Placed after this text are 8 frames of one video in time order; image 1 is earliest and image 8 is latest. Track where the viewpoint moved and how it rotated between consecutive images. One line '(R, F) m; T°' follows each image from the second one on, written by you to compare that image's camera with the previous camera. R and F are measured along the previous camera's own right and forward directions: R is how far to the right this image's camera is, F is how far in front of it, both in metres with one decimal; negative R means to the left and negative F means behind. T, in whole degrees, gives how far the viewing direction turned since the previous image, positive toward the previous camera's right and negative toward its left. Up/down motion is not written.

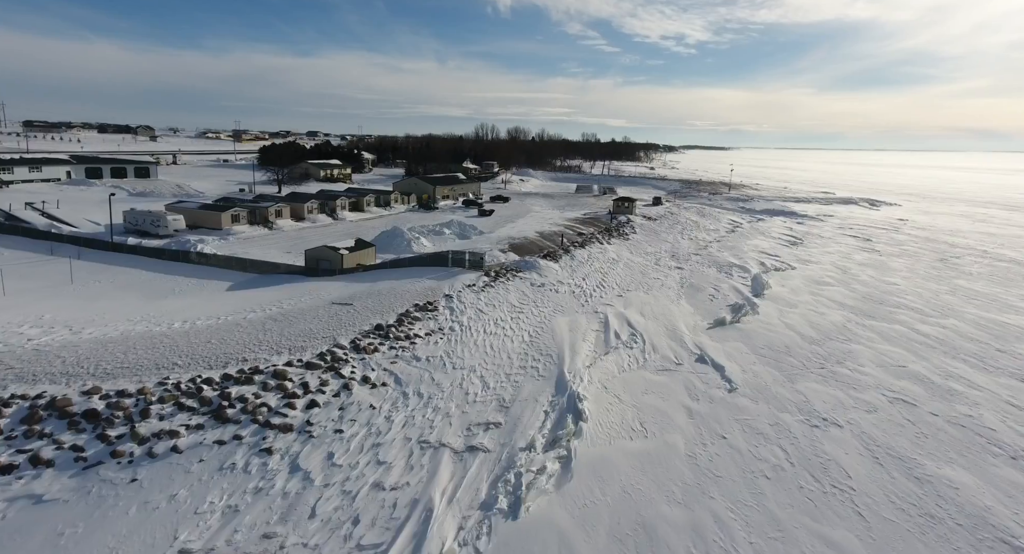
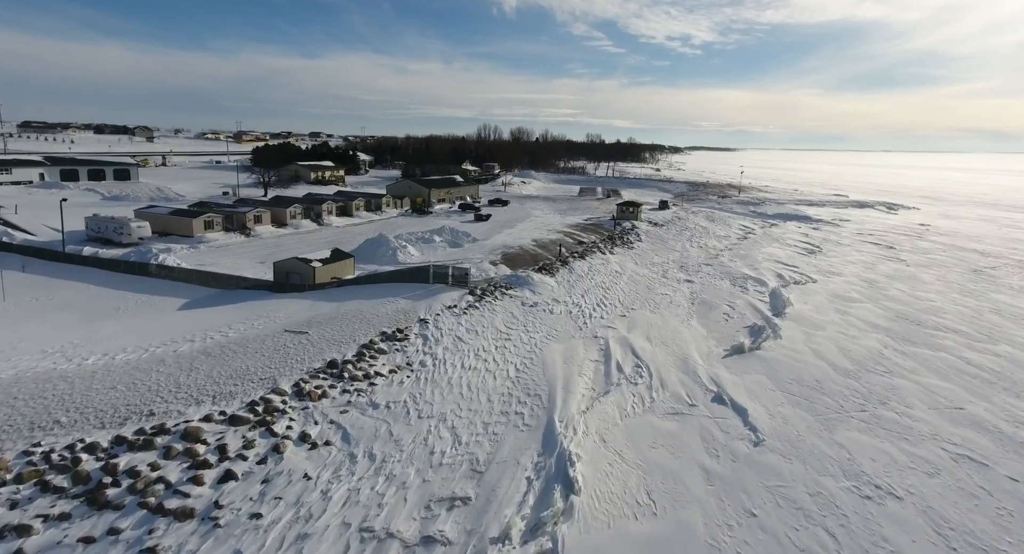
(+0.5, +2.2) m; 0°
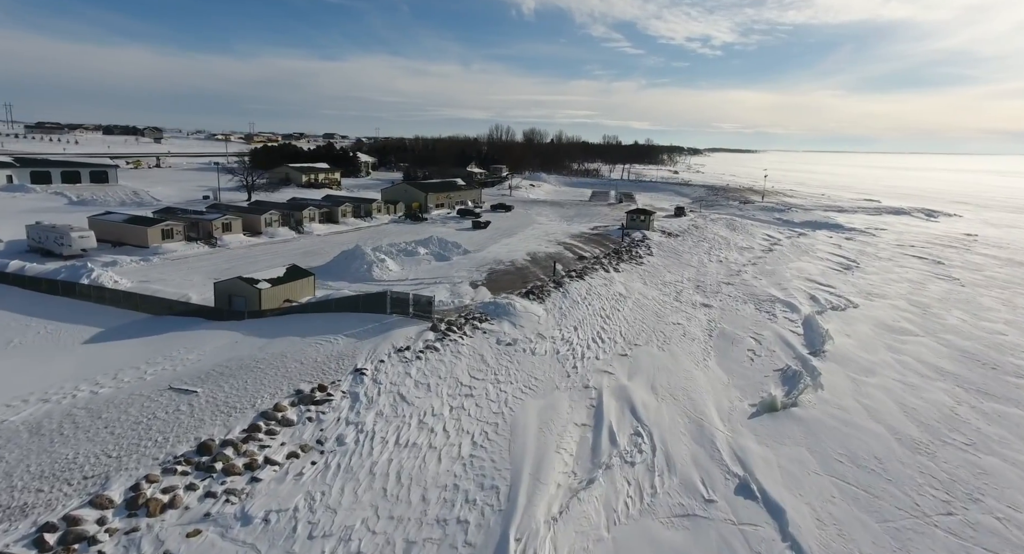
(+1.0, +3.2) m; -2°
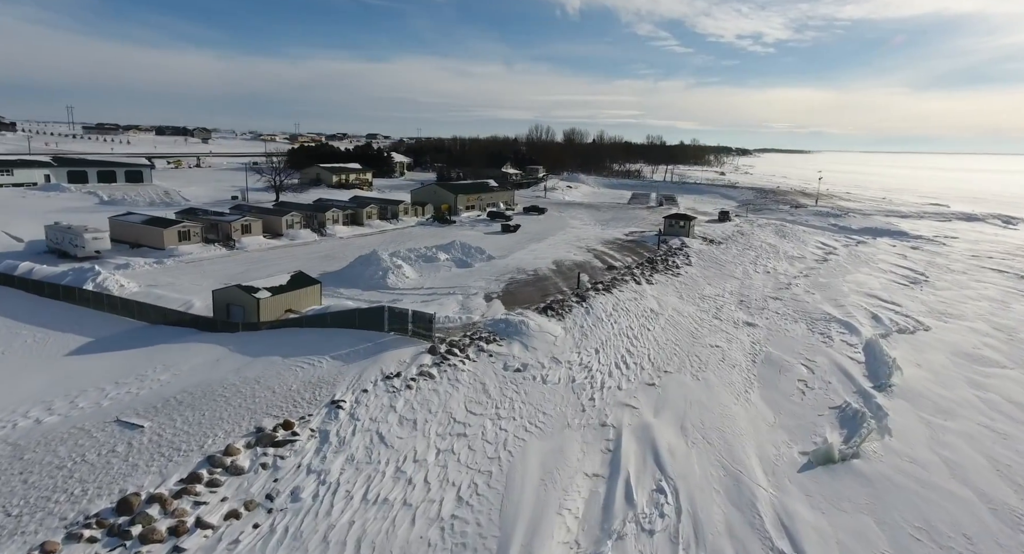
(+0.6, +1.6) m; -4°
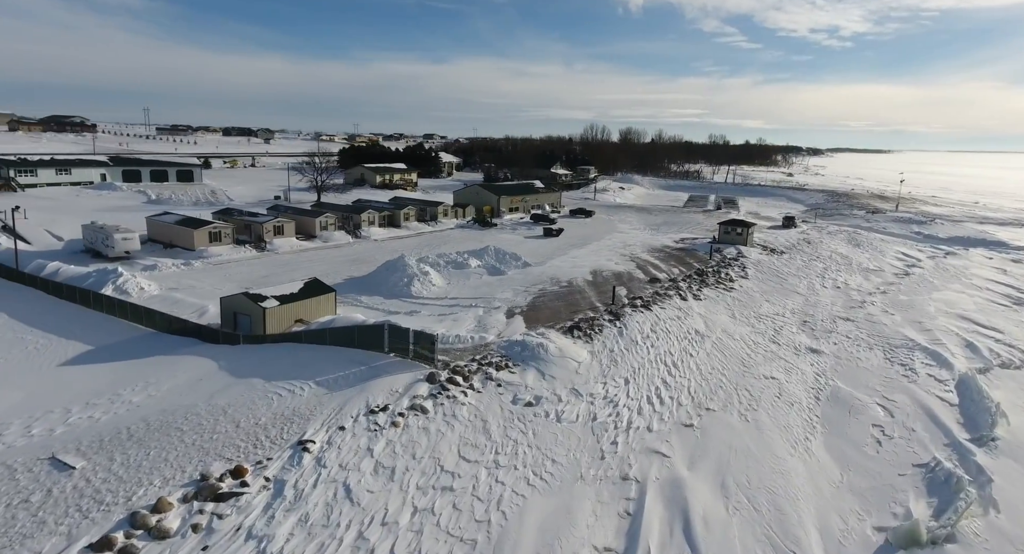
(+0.8, +1.7) m; -6°
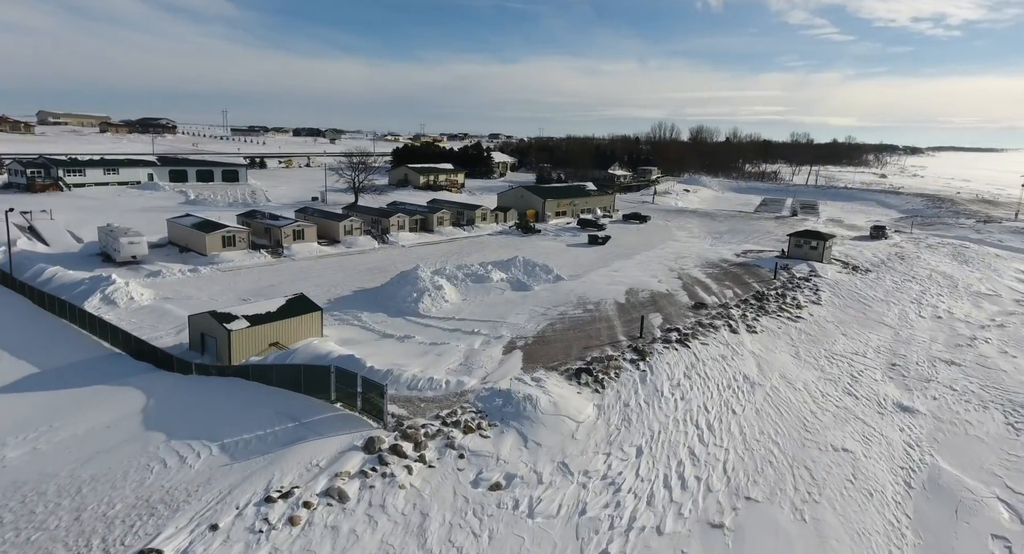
(+1.4, +2.6) m; -7°
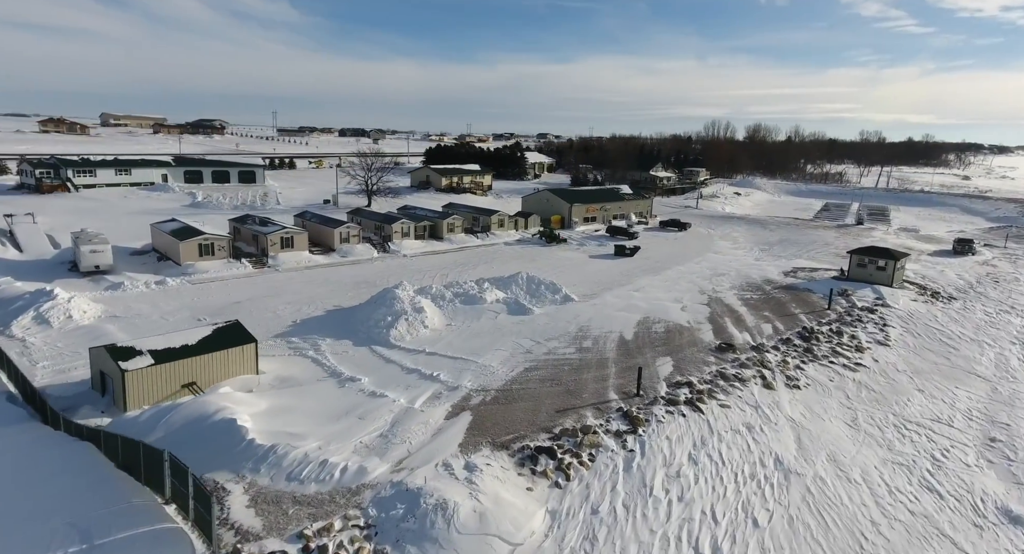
(+1.6, +2.9) m; -5°
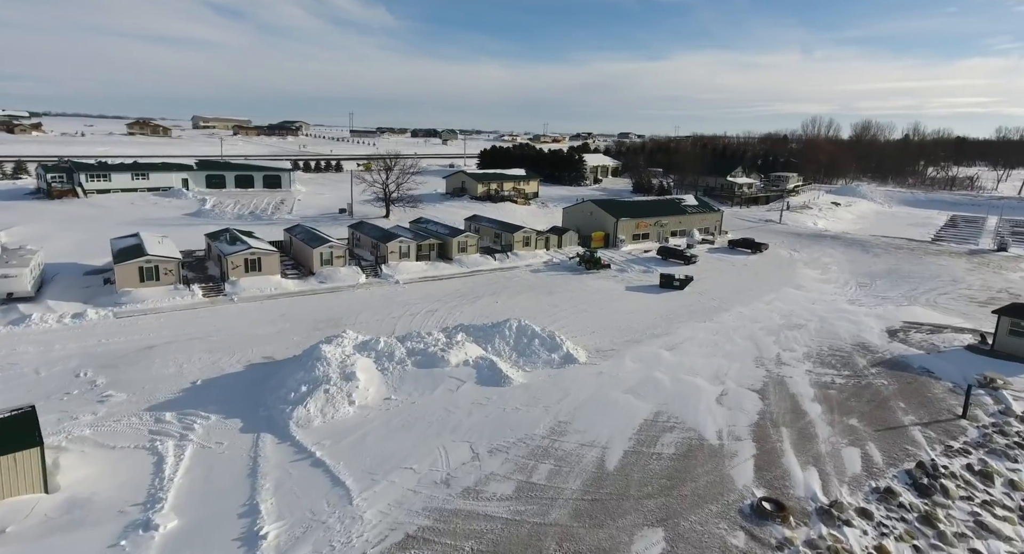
(+2.4, +4.8) m; -8°
